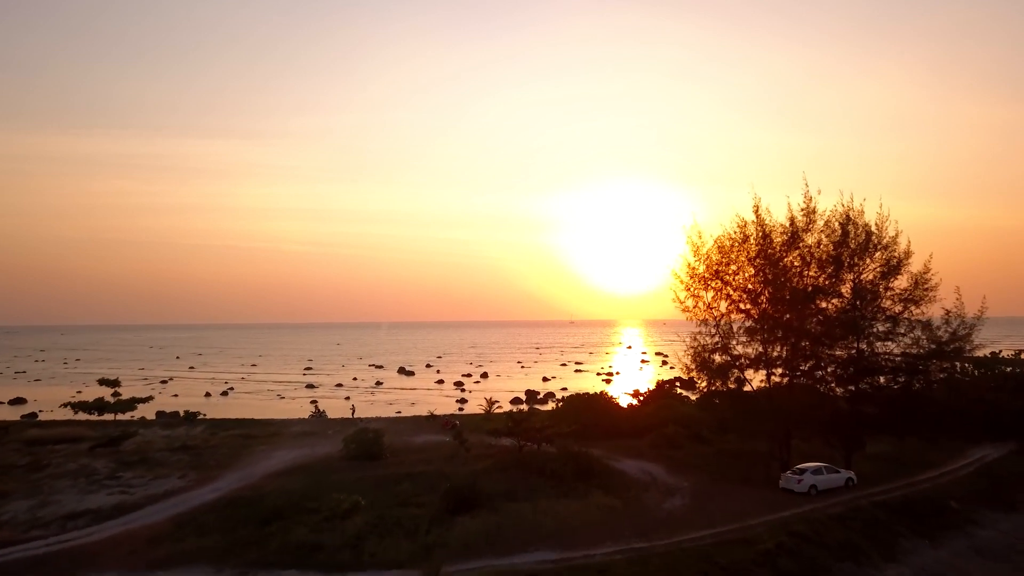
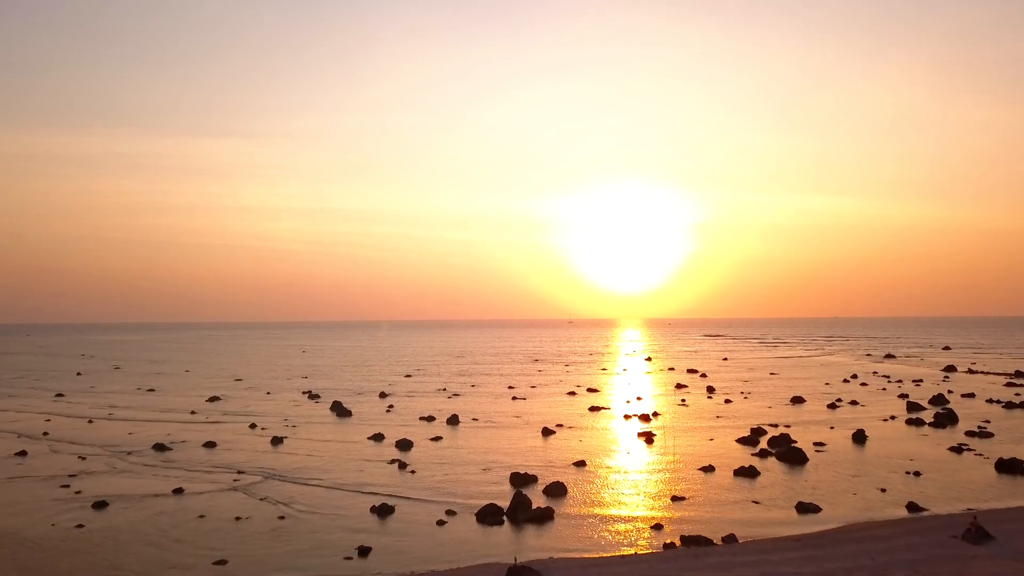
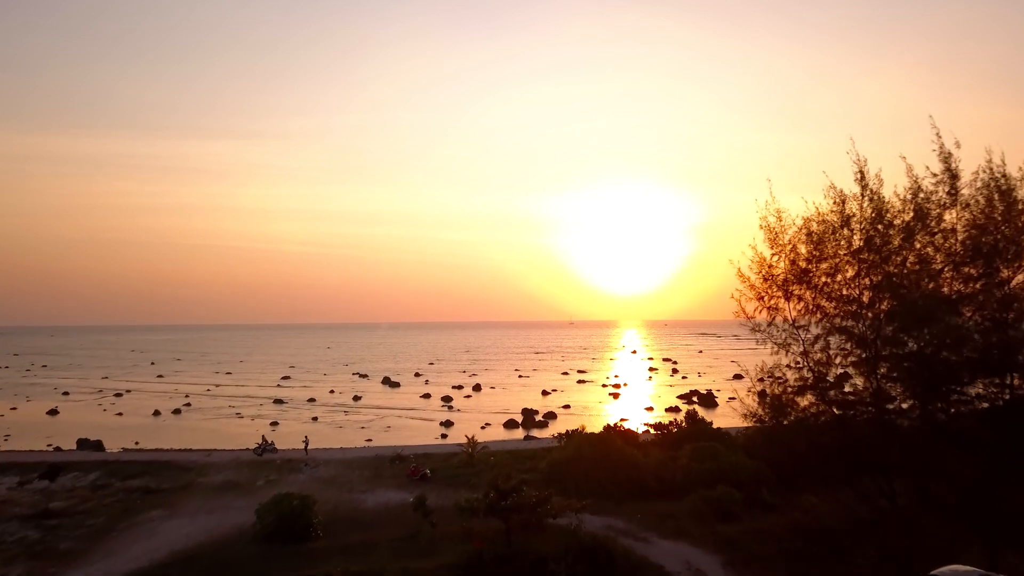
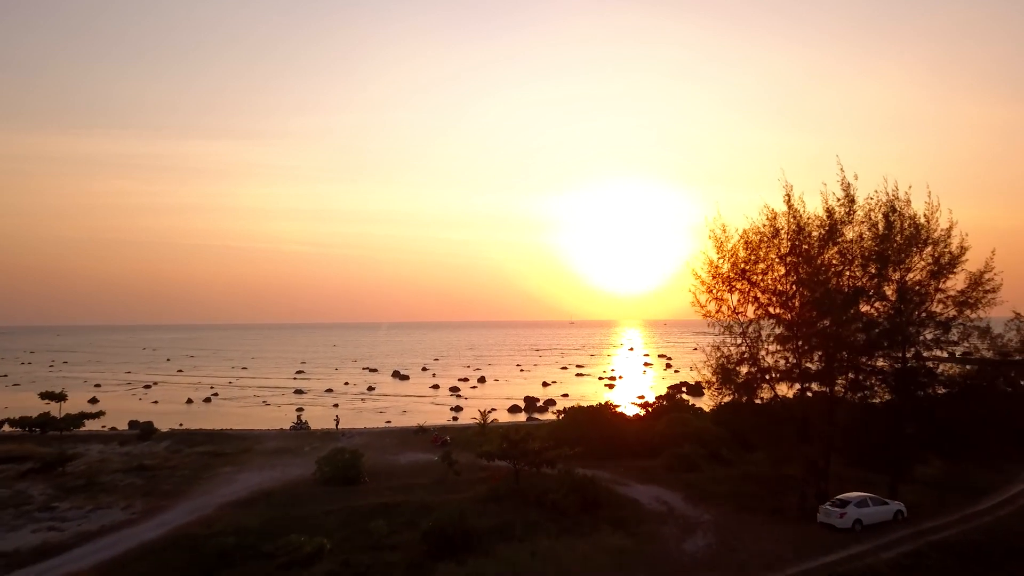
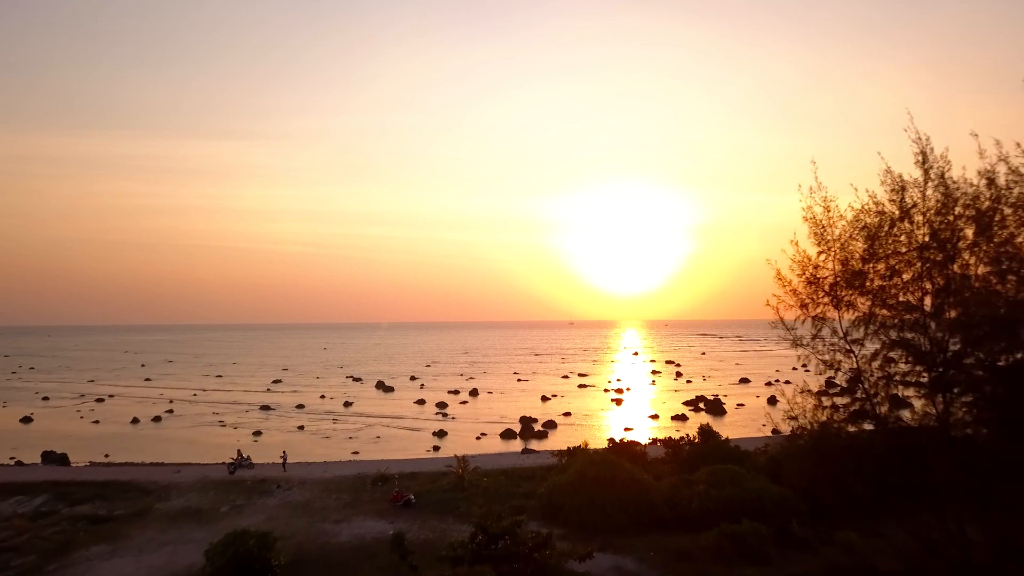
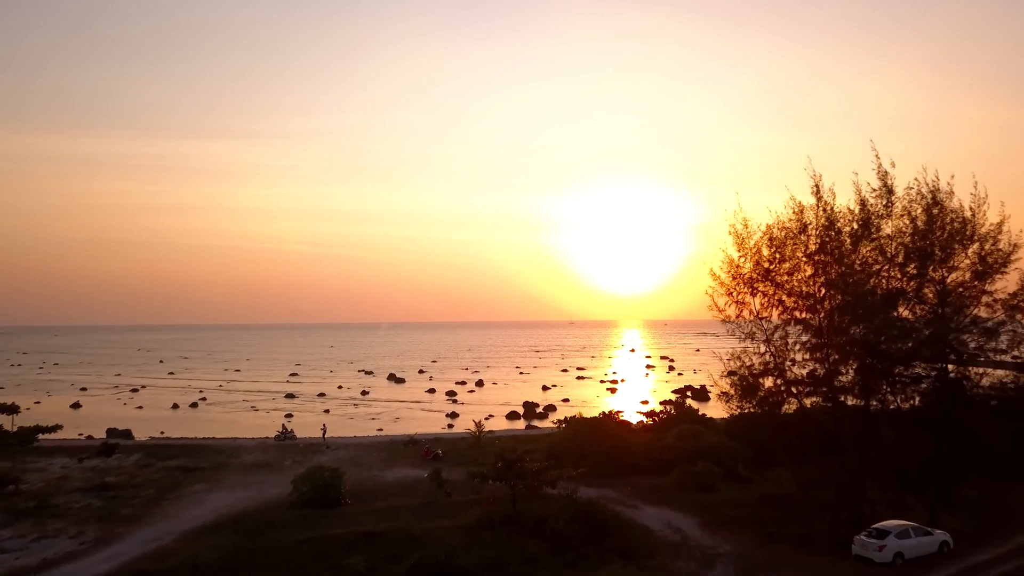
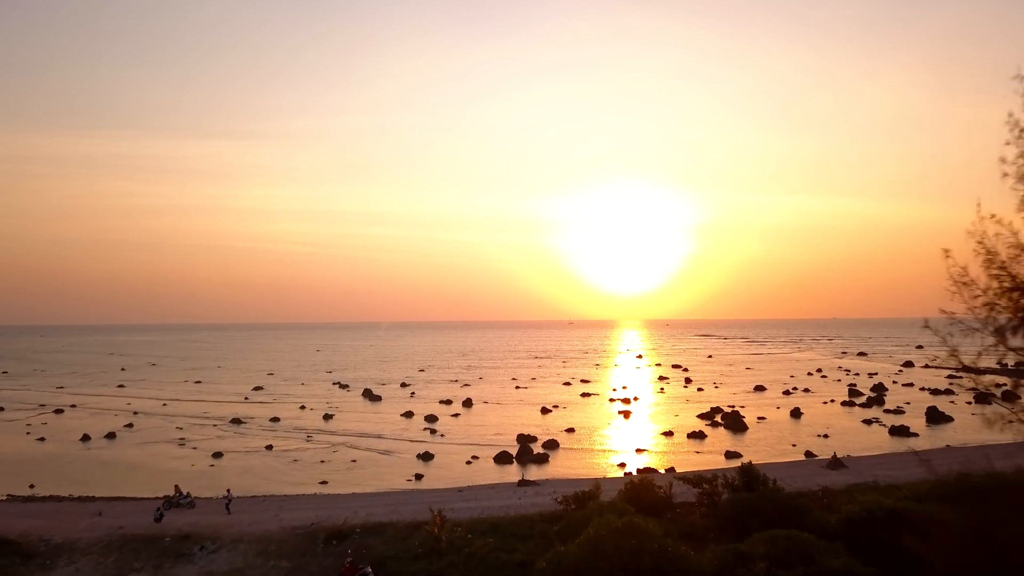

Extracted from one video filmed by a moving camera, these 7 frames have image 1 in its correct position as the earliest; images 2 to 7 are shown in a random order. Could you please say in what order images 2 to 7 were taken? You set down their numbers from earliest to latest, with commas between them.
4, 6, 3, 5, 7, 2
